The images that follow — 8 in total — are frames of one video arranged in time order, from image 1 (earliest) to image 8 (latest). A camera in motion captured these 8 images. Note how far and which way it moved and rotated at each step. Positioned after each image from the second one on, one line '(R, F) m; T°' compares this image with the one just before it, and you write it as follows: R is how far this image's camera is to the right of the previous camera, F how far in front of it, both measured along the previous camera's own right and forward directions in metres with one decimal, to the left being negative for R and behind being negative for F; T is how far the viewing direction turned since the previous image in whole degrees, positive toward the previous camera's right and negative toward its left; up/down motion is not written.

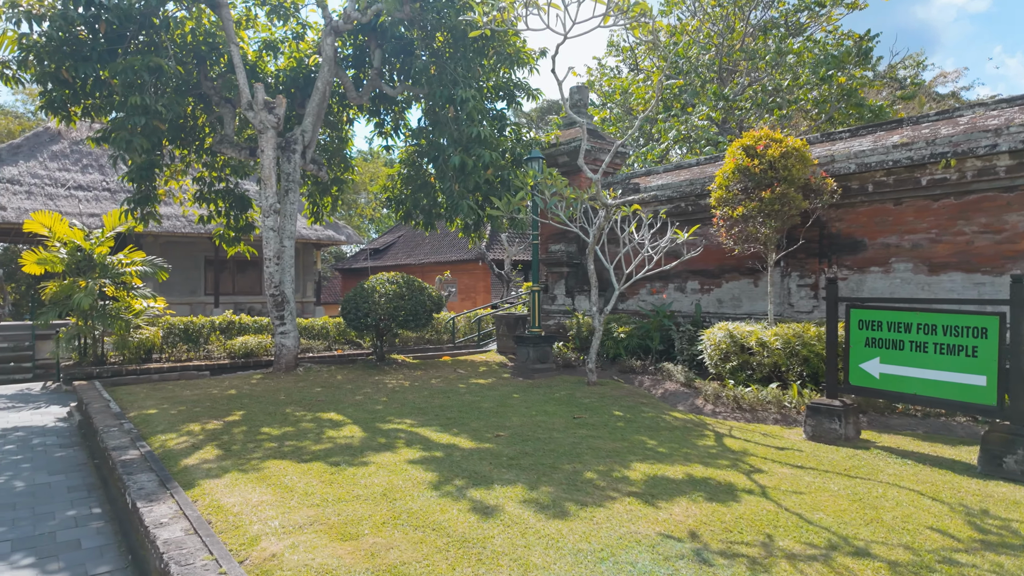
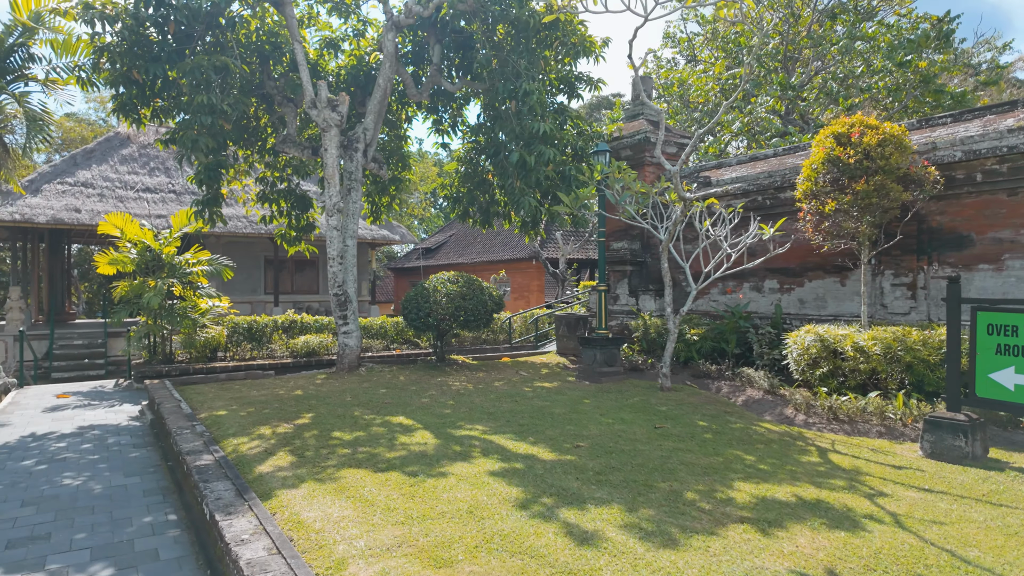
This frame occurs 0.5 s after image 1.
(-0.3, +0.3) m; -4°
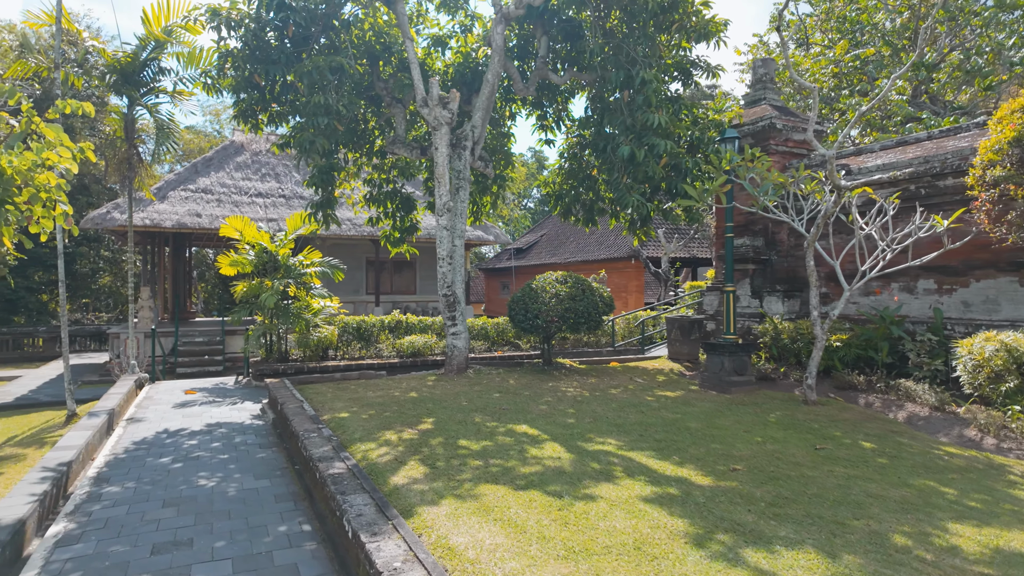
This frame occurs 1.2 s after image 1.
(-0.4, +0.4) m; -8°
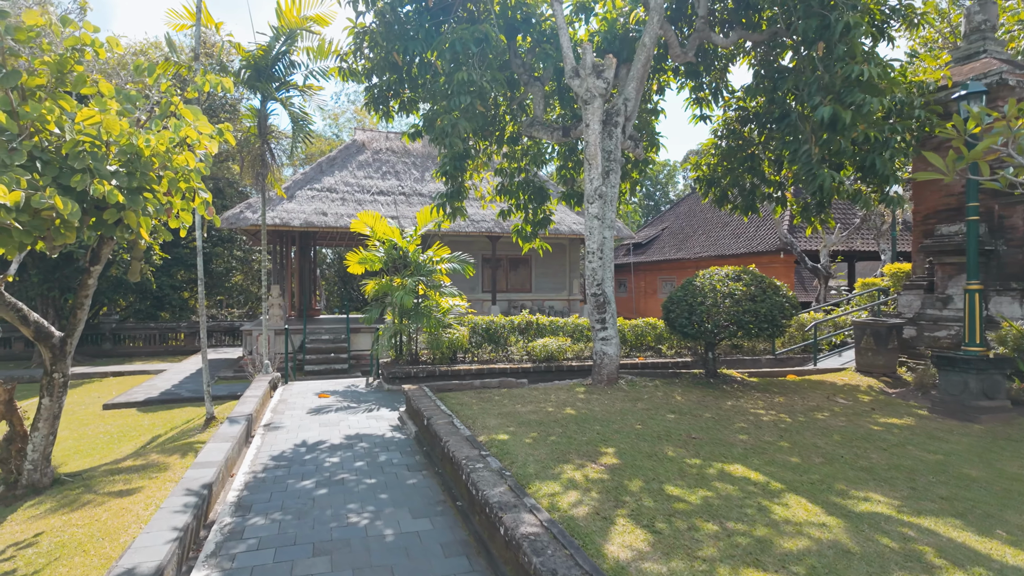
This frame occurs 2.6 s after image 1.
(-0.7, +1.0) m; -10°
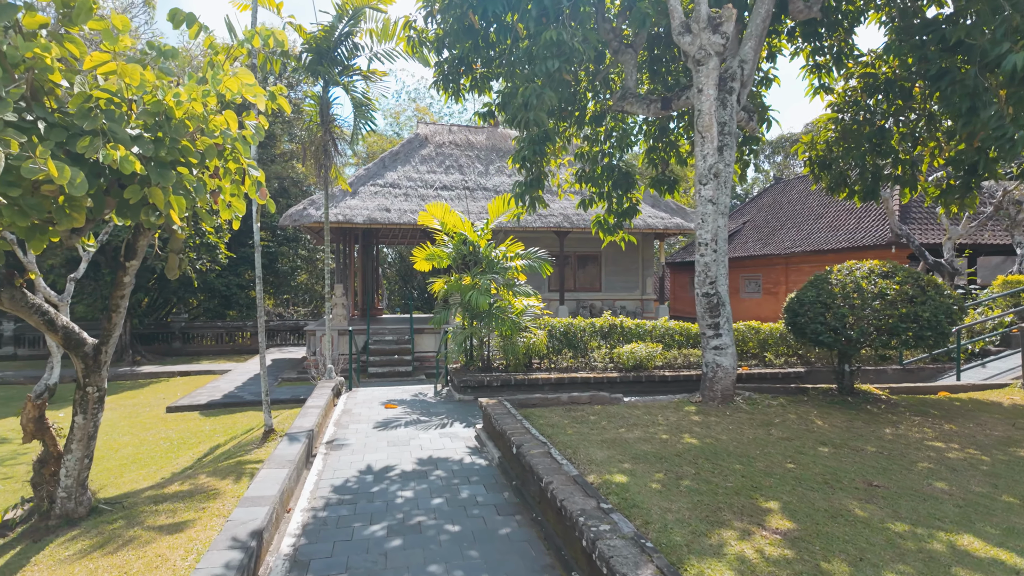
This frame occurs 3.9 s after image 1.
(-0.4, +1.0) m; -5°
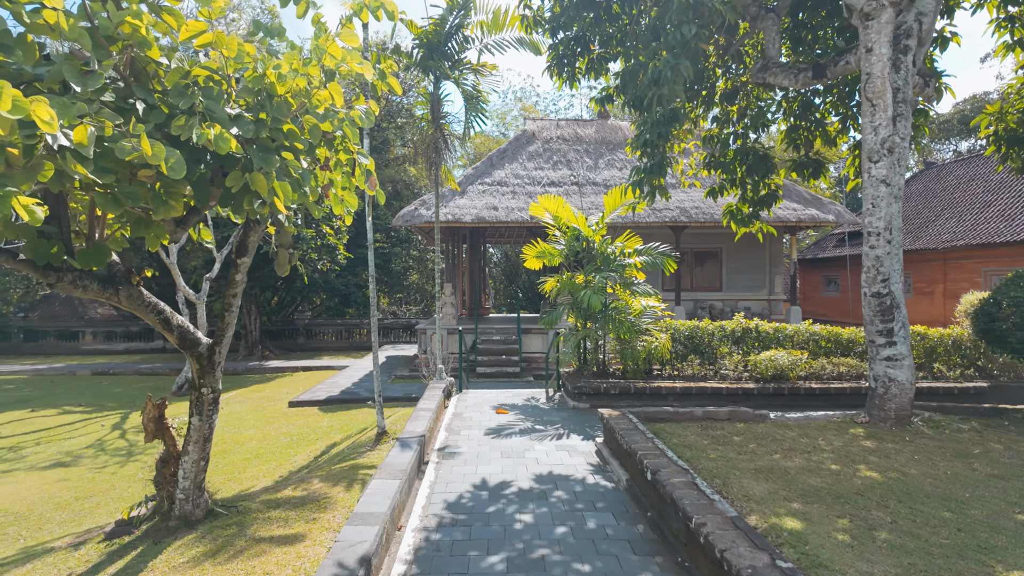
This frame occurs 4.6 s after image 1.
(-0.2, +0.5) m; -10°
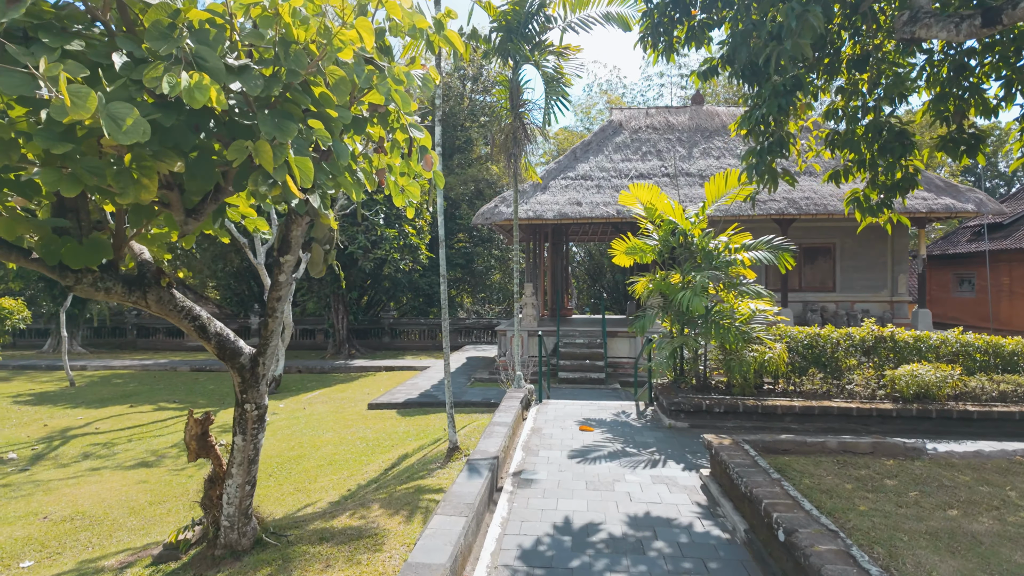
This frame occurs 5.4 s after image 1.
(0.0, +0.7) m; -8°
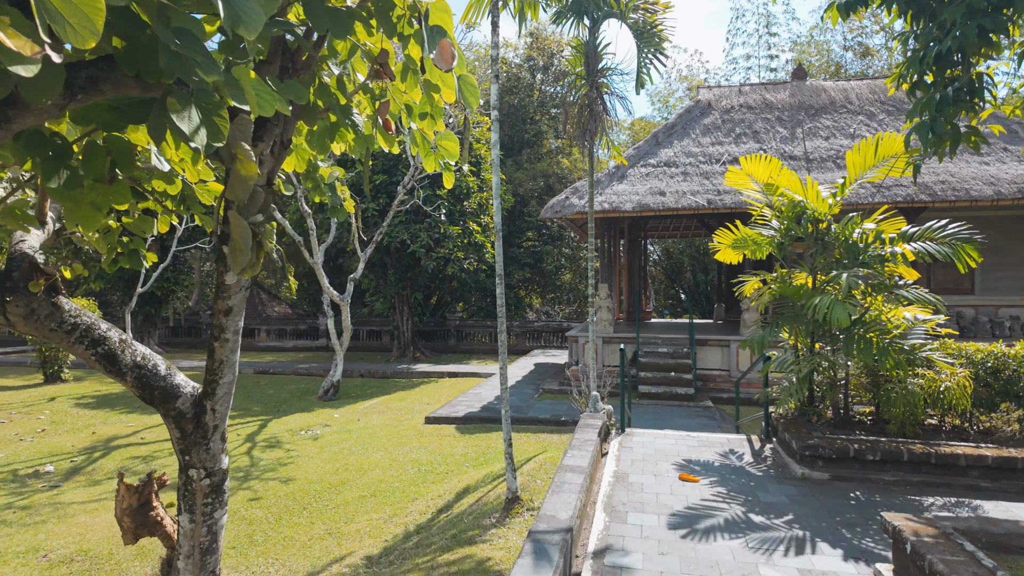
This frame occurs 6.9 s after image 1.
(-0.1, +1.3) m; -7°
